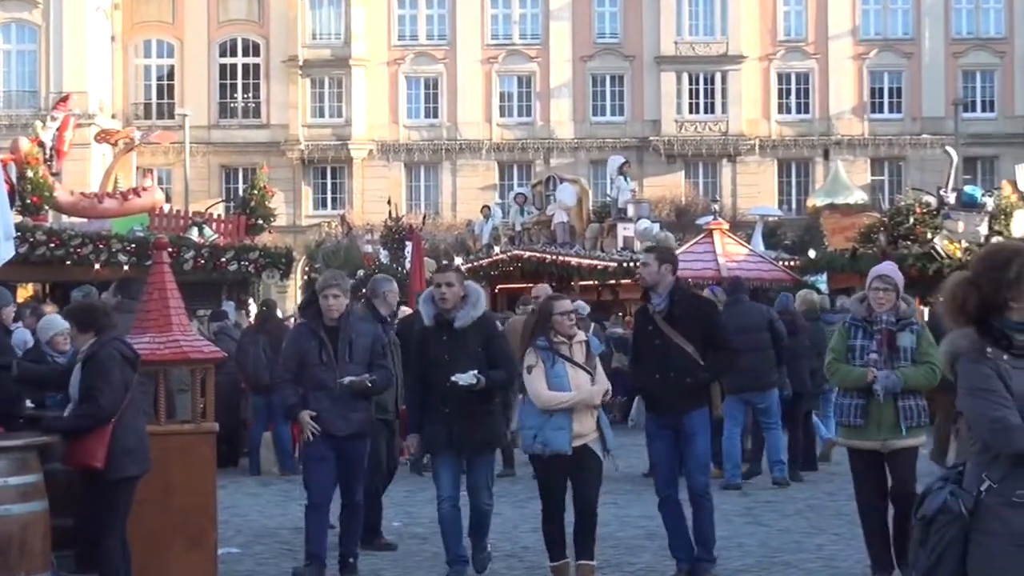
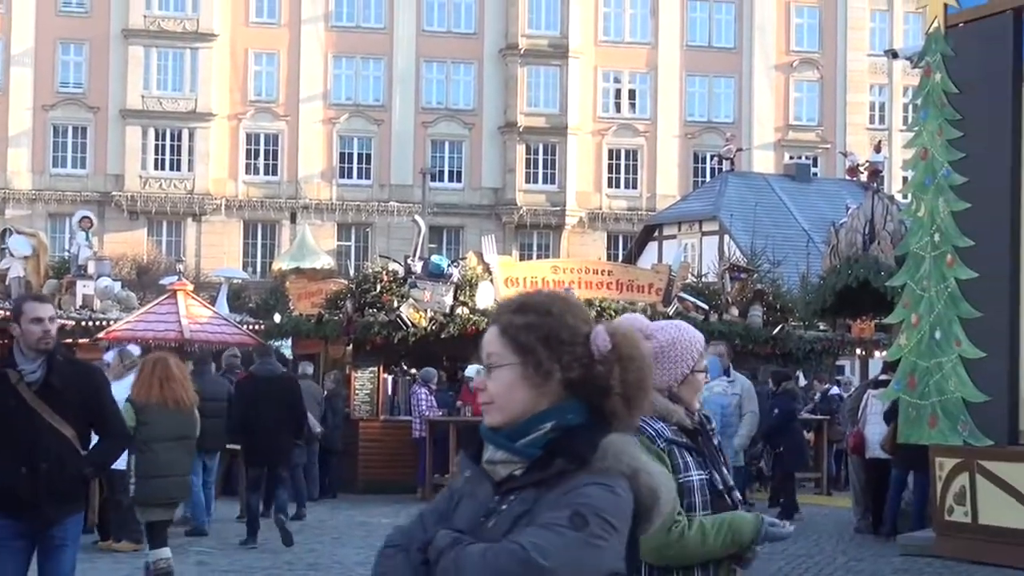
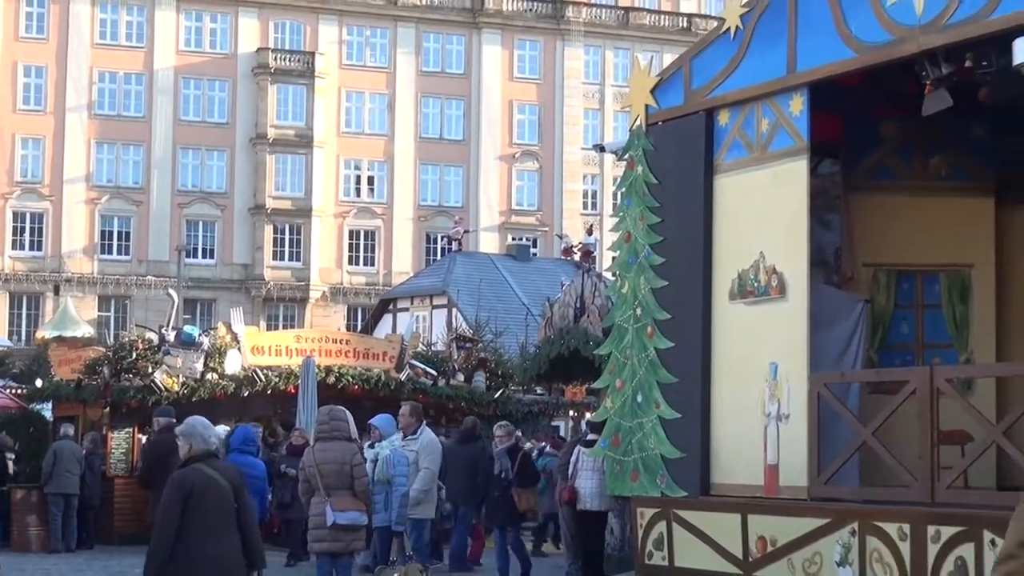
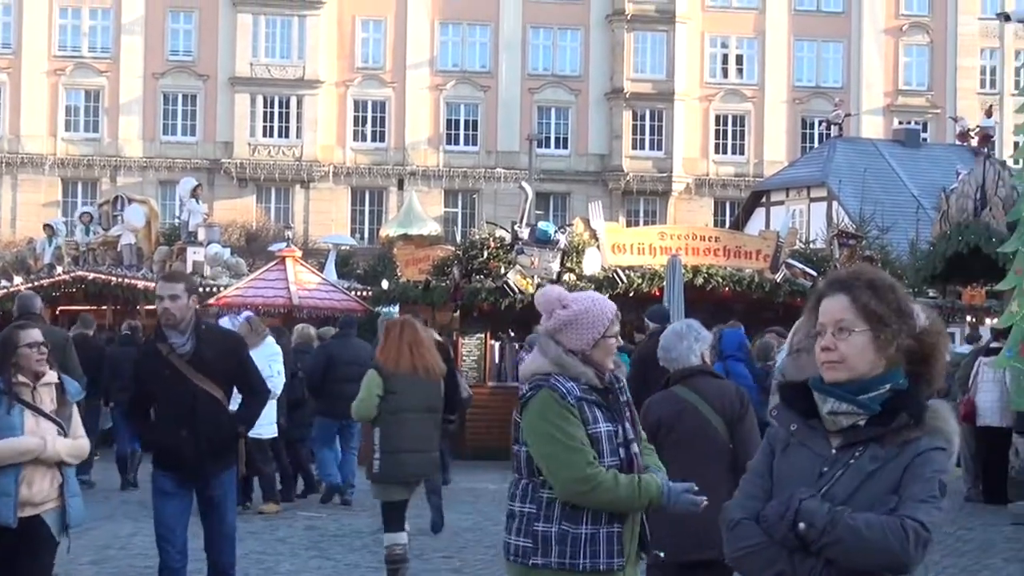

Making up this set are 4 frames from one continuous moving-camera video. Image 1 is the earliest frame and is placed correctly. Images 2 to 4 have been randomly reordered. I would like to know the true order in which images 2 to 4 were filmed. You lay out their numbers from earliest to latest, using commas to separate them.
4, 2, 3
